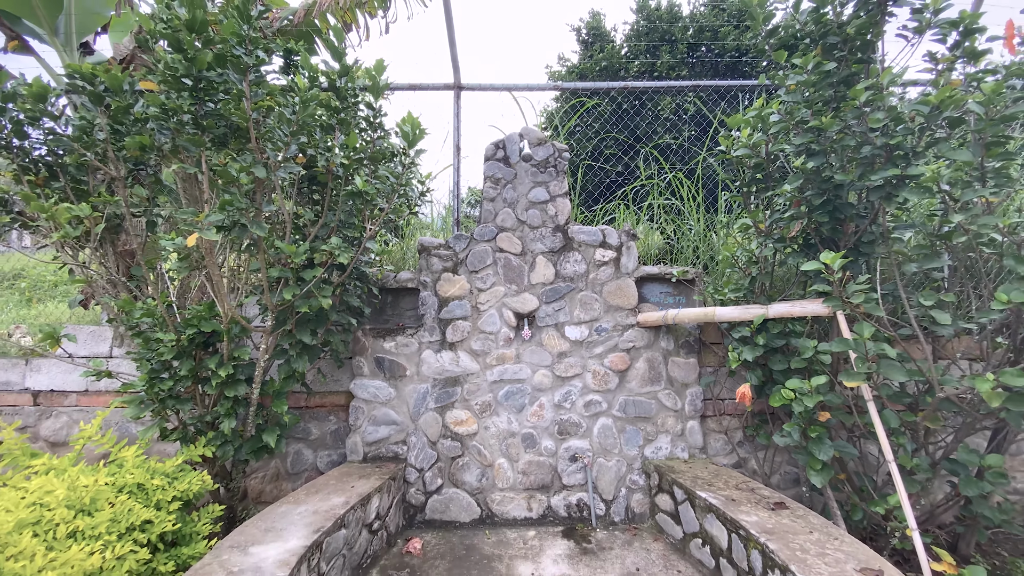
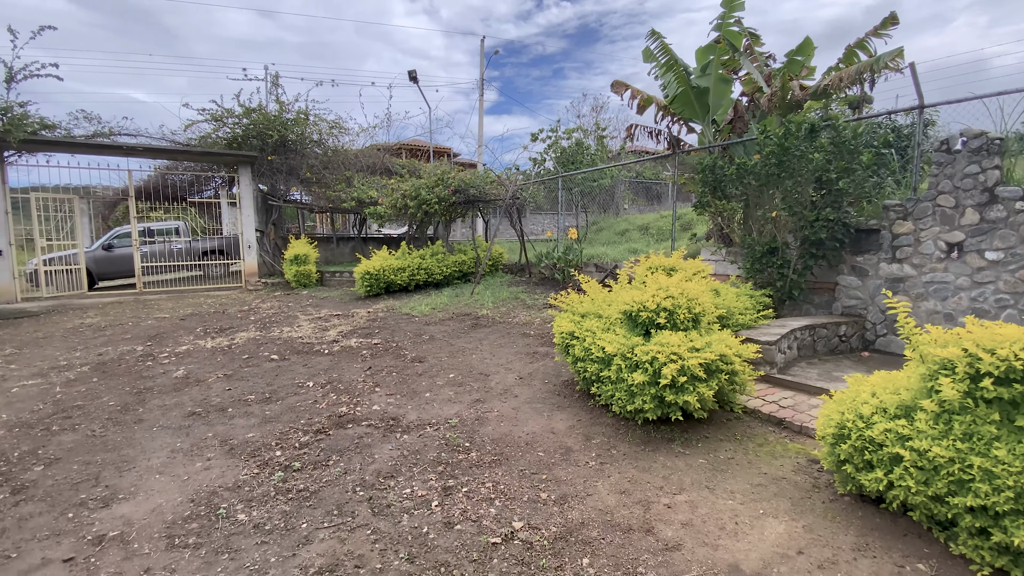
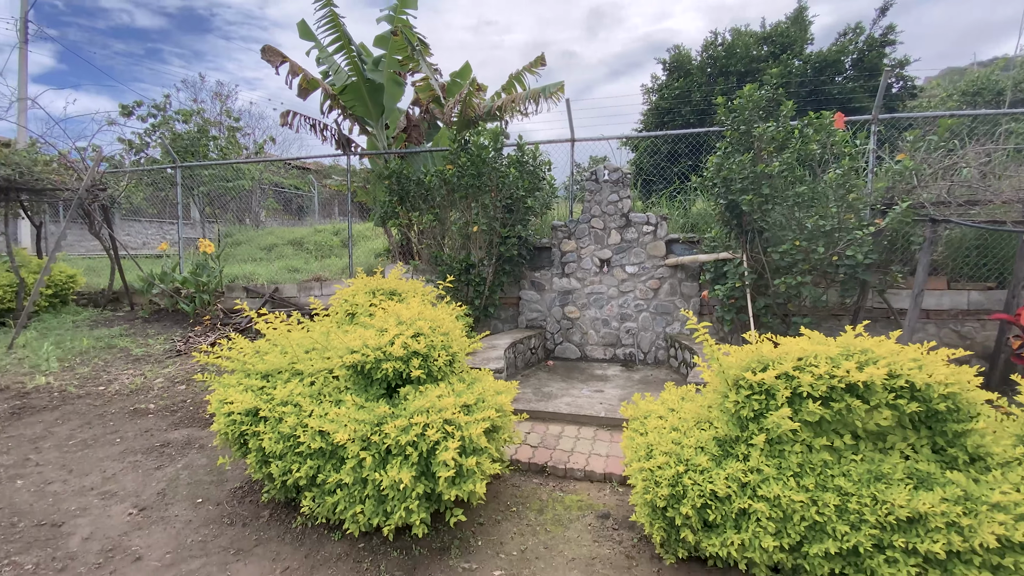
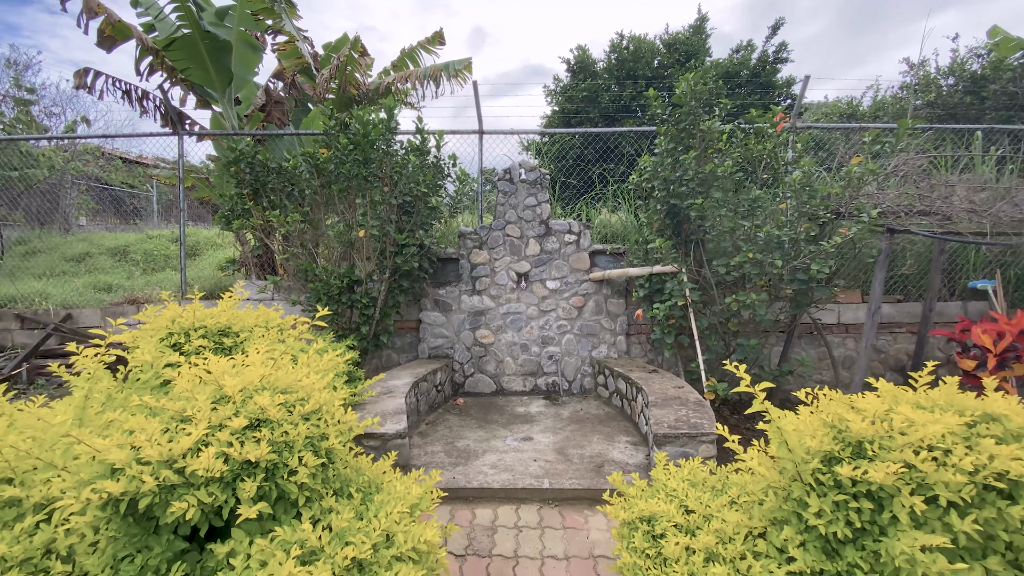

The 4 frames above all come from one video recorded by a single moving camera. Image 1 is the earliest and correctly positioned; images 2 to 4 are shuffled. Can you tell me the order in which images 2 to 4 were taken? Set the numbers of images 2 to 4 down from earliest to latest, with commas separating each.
4, 3, 2
